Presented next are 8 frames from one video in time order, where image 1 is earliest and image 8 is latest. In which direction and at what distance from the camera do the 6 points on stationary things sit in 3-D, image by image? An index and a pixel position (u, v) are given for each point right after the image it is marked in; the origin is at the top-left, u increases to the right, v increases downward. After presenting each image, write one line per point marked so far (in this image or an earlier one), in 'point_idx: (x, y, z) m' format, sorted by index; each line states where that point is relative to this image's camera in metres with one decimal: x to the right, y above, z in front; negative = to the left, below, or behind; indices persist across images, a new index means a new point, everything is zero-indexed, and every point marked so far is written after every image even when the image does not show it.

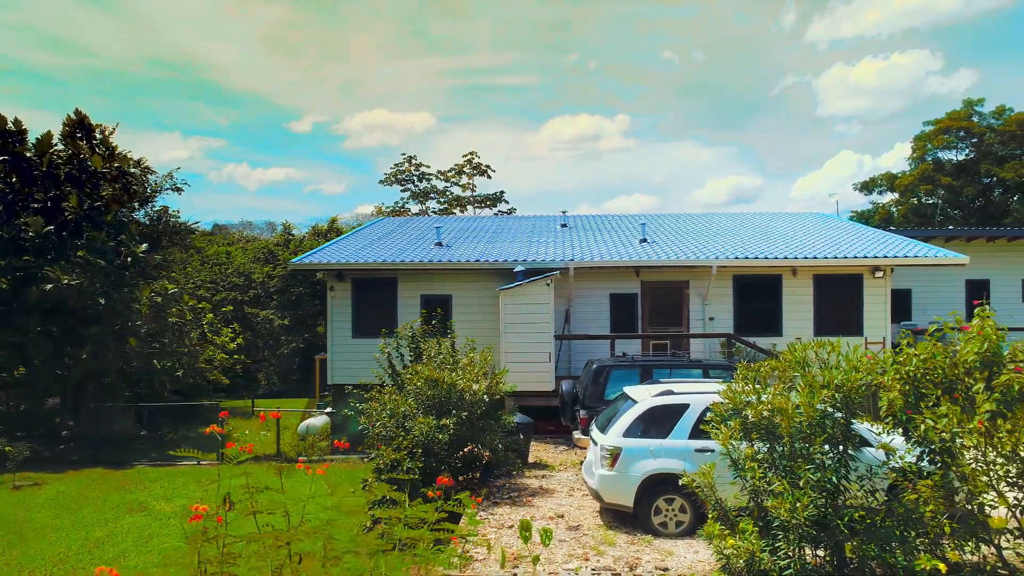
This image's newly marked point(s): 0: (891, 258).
0: (+7.3, +0.6, +10.9) m
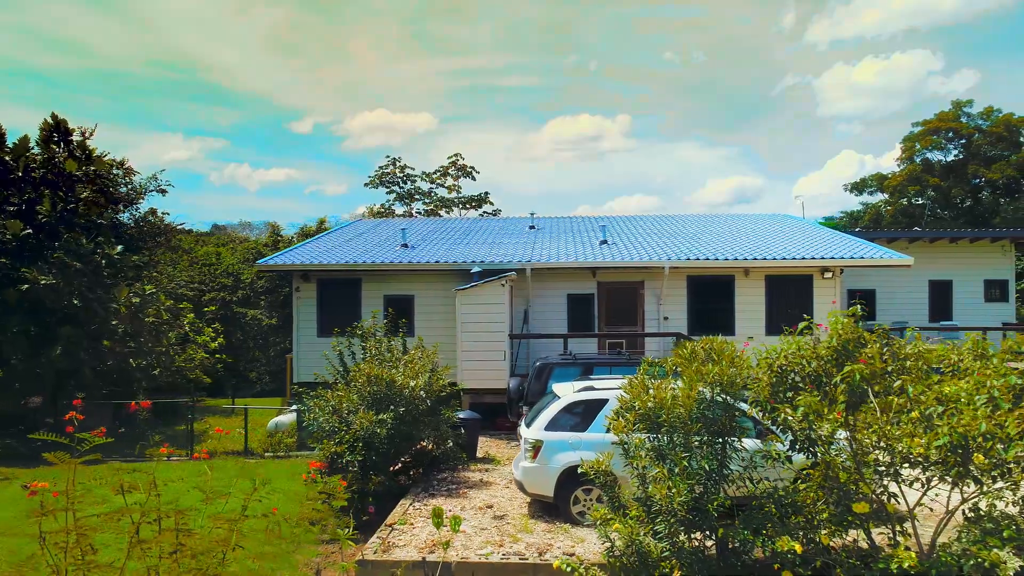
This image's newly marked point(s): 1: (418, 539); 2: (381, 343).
0: (+6.4, +0.6, +11.2) m
1: (-1.0, -2.7, +6.1) m
2: (-2.0, -0.8, +8.7) m
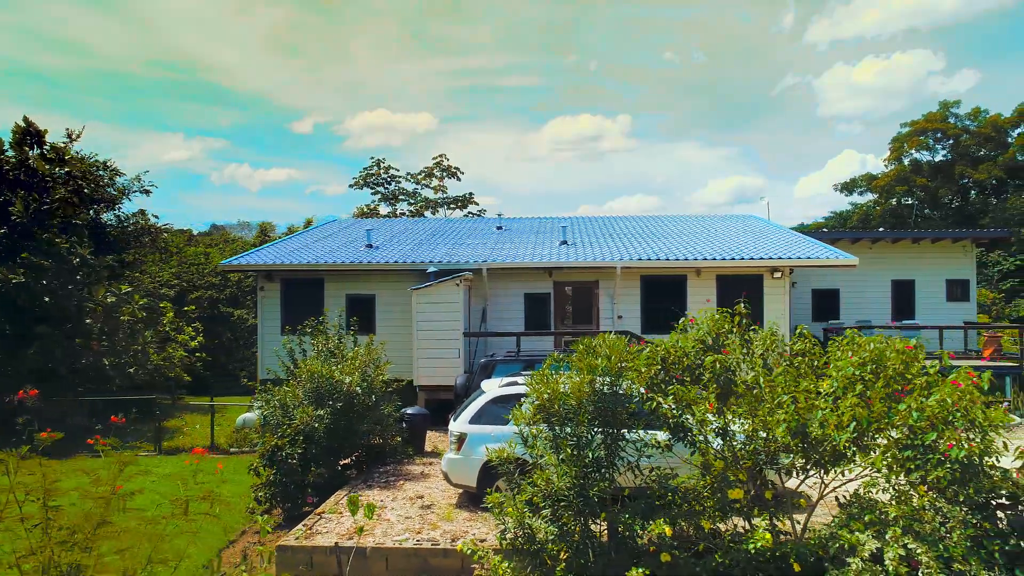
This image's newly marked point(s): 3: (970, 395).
0: (+5.5, +0.6, +11.5) m
1: (-1.9, -2.7, +6.4) m
2: (-2.9, -0.8, +9.0) m
3: (+3.6, -0.9, +4.7) m
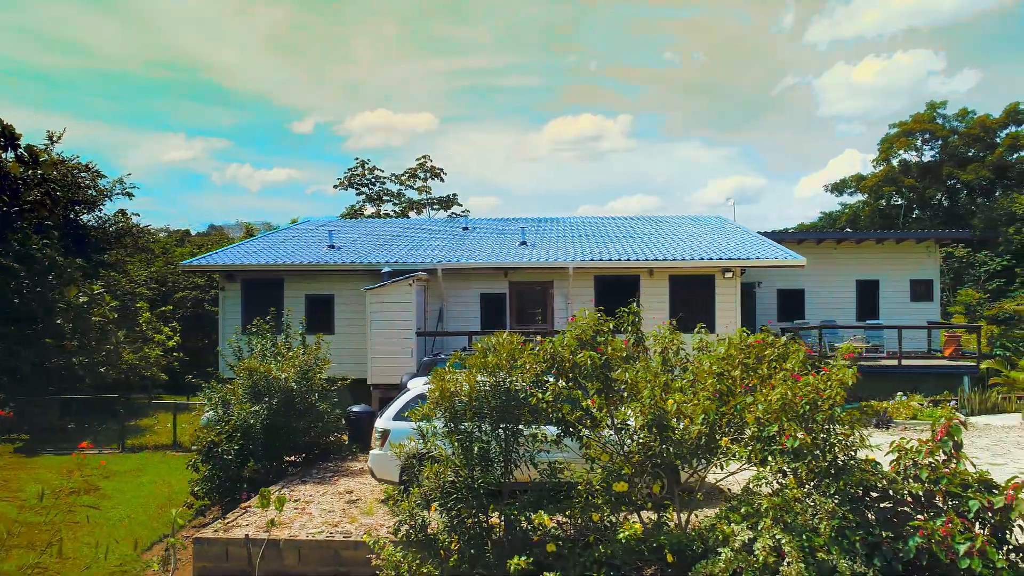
0: (+4.5, +0.6, +11.7) m
1: (-2.9, -2.7, +6.6) m
2: (-3.9, -0.8, +9.2) m
3: (+2.7, -0.9, +4.8) m
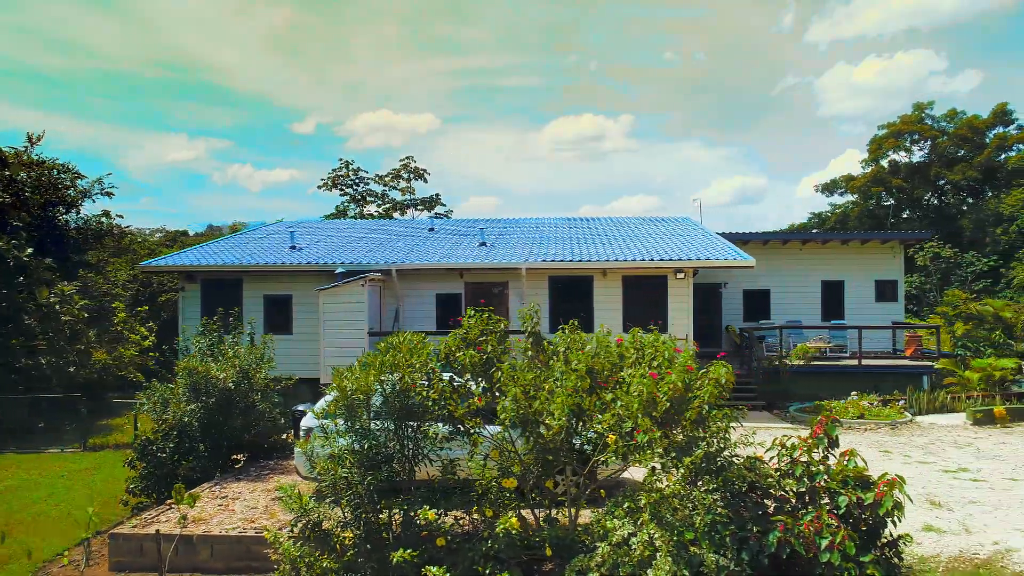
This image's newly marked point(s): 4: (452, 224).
0: (+3.6, +0.6, +11.8) m
1: (-3.9, -2.7, +6.7) m
2: (-4.9, -0.8, +9.3) m
3: (+1.7, -0.9, +4.9) m
4: (-1.7, +1.8, +15.7) m
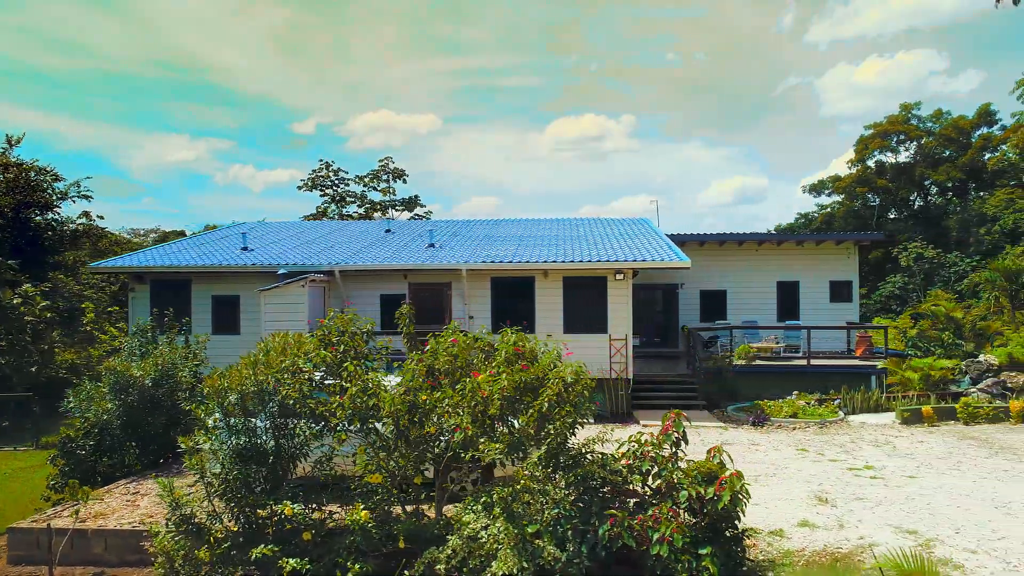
0: (+2.3, +0.6, +12.0) m
1: (-5.2, -2.7, +6.9) m
2: (-6.1, -0.8, +9.5) m
3: (+0.4, -0.9, +5.1) m
4: (-3.0, +1.8, +15.9) m
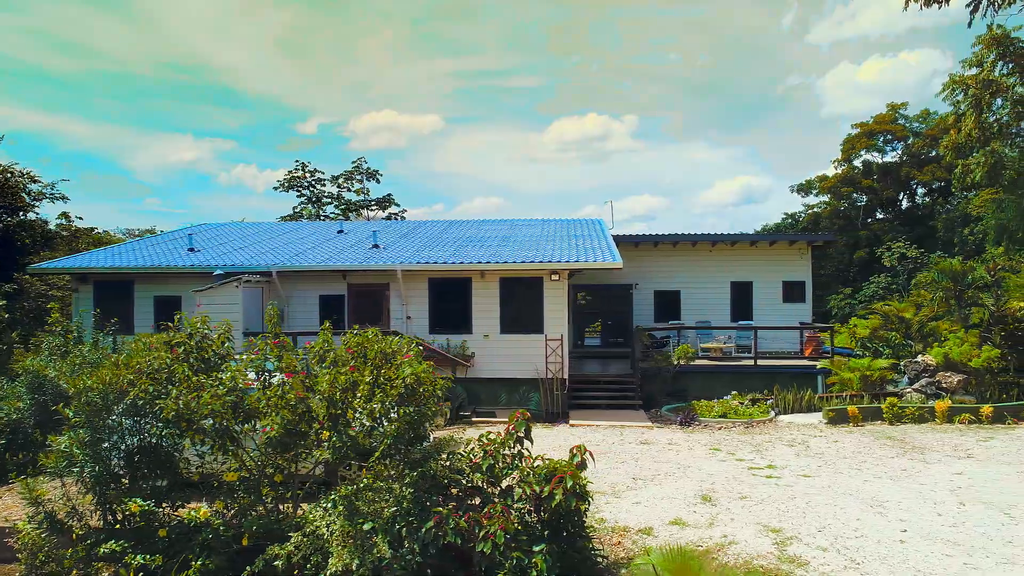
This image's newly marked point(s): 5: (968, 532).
0: (+0.9, +0.6, +12.1) m
1: (-6.6, -2.7, +7.0) m
2: (-7.6, -0.9, +9.6) m
3: (-1.0, -0.9, +5.2) m
4: (-4.3, +1.7, +16.0) m
5: (+4.8, -2.6, +6.0) m
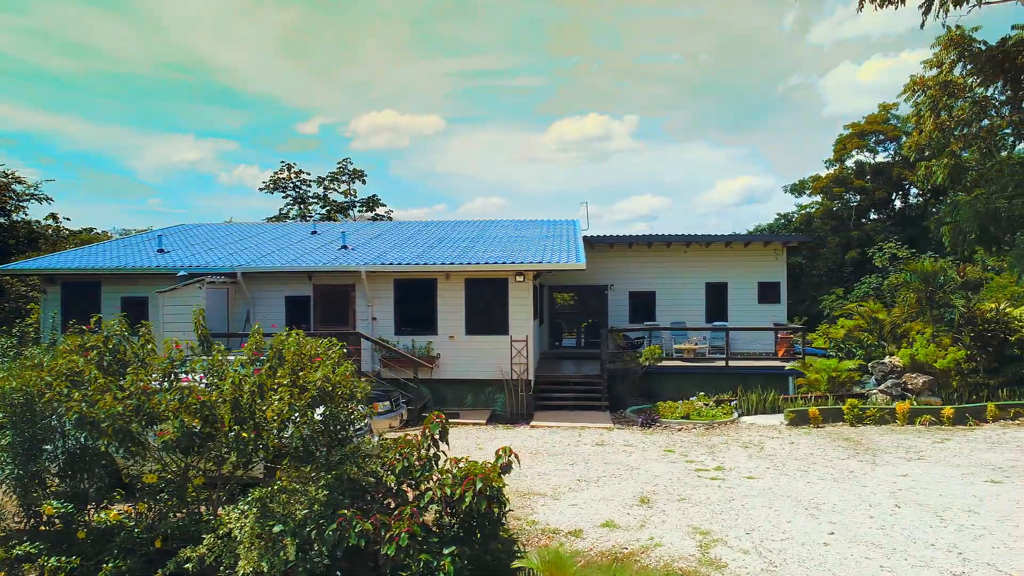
0: (+0.1, +0.5, +12.1) m
1: (-7.4, -2.7, +7.0) m
2: (-8.3, -0.9, +9.6) m
3: (-1.8, -0.9, +5.2) m
4: (-5.1, +1.7, +16.0) m
5: (+4.0, -2.6, +6.0) m
